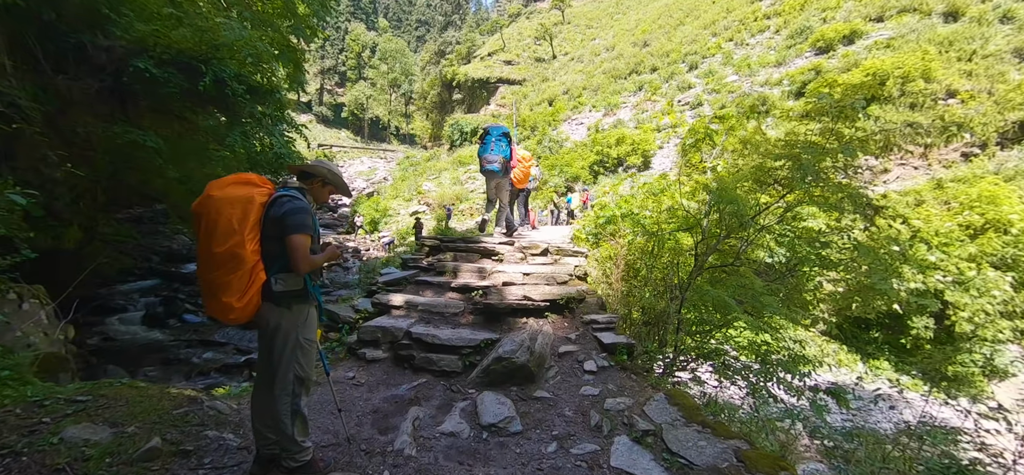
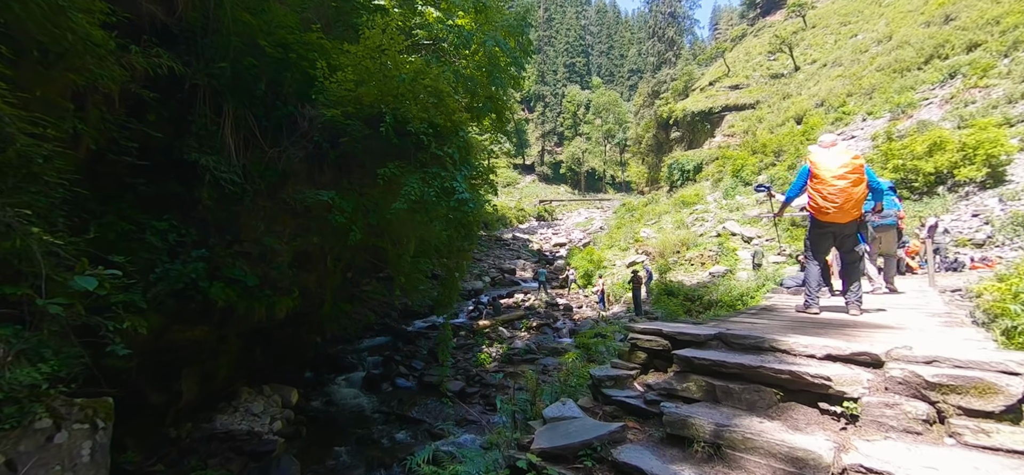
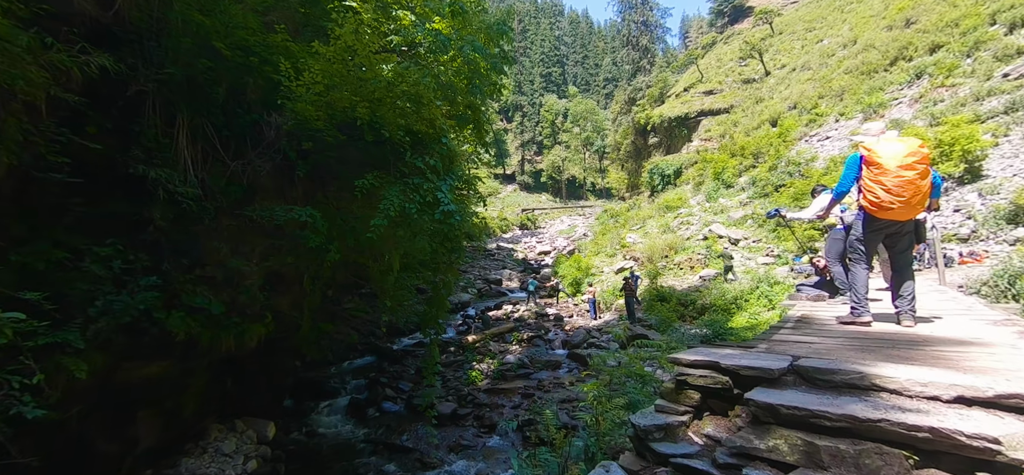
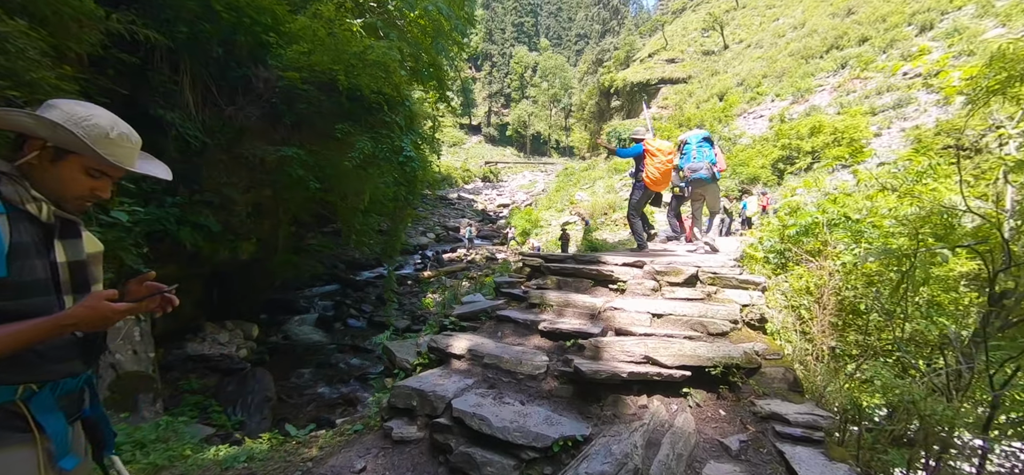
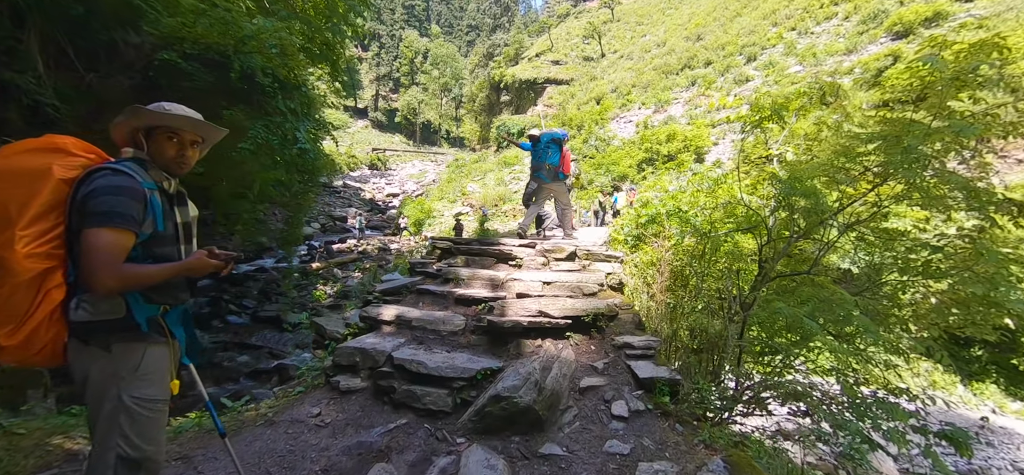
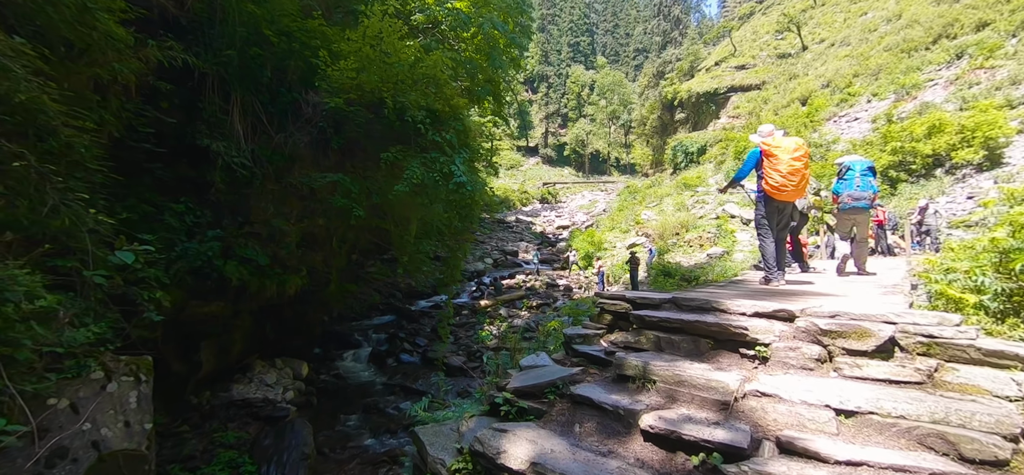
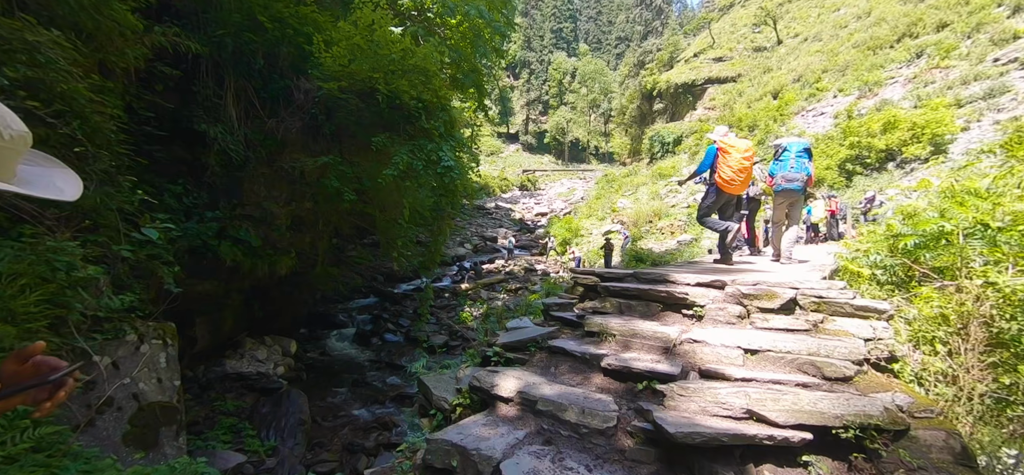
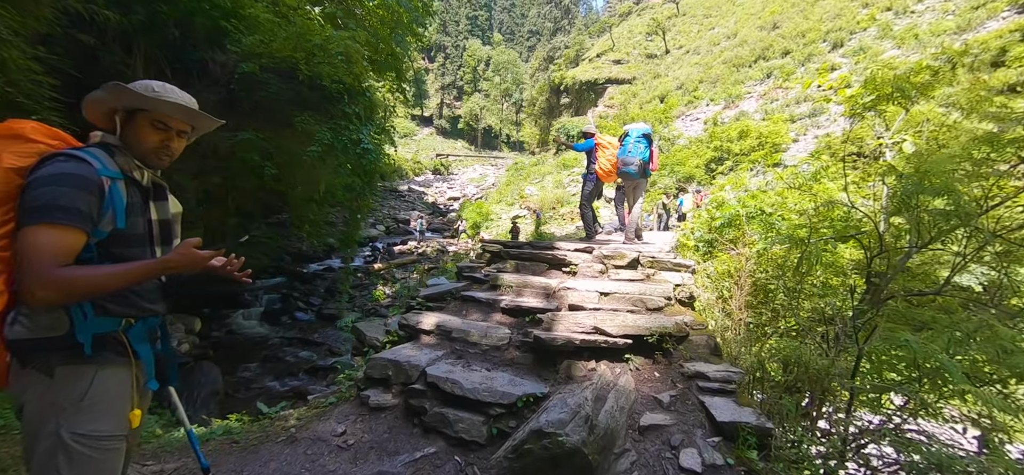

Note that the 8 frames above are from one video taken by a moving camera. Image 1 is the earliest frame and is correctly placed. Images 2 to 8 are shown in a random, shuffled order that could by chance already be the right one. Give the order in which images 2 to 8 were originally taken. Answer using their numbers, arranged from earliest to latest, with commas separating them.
5, 8, 4, 7, 6, 2, 3
